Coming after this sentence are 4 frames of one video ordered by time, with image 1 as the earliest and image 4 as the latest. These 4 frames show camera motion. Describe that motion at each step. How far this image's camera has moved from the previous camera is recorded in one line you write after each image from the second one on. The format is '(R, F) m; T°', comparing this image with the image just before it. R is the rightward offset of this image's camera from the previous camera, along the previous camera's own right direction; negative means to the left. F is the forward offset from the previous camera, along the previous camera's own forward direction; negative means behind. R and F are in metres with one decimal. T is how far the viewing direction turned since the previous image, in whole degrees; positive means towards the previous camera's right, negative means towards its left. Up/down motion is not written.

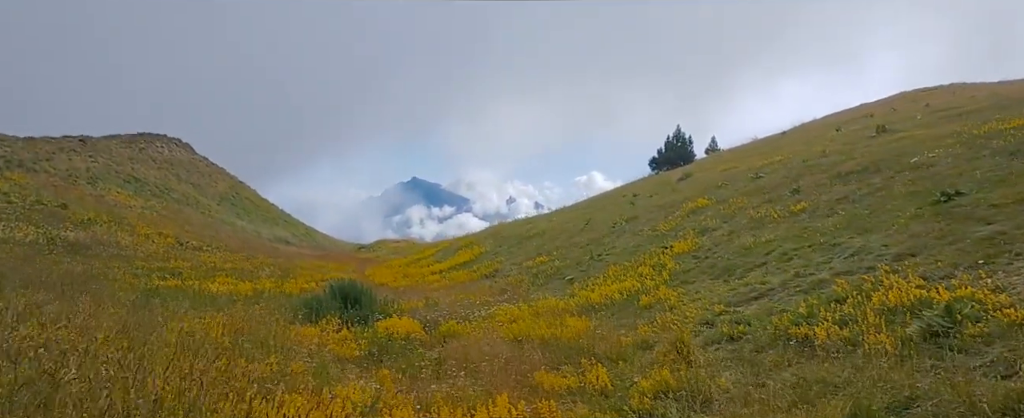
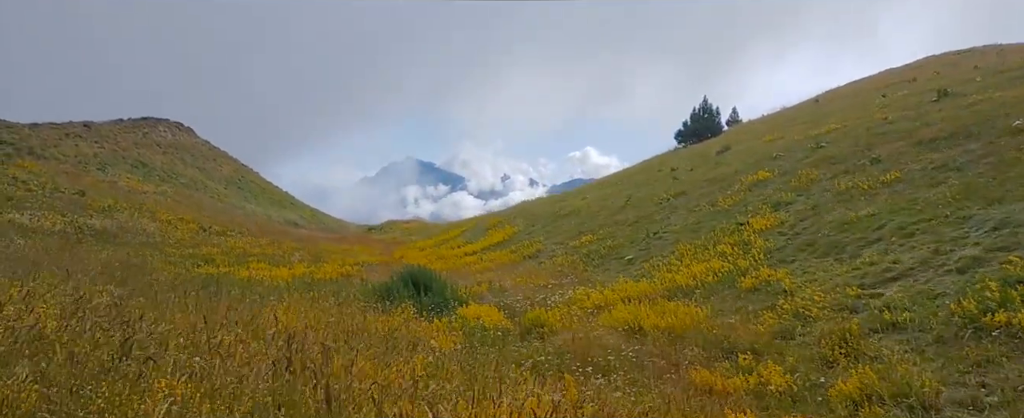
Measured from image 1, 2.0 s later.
(-1.6, +0.9) m; 0°
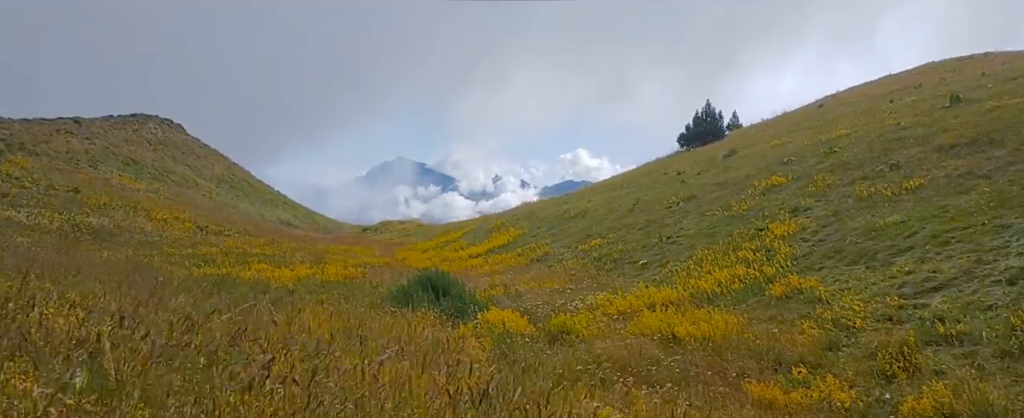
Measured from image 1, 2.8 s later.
(-0.6, +0.3) m; +1°
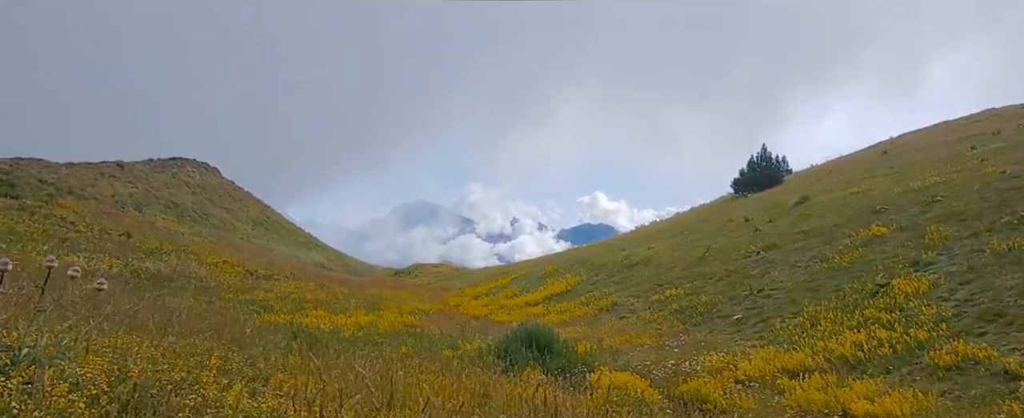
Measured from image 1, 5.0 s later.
(-1.7, +0.9) m; -2°
